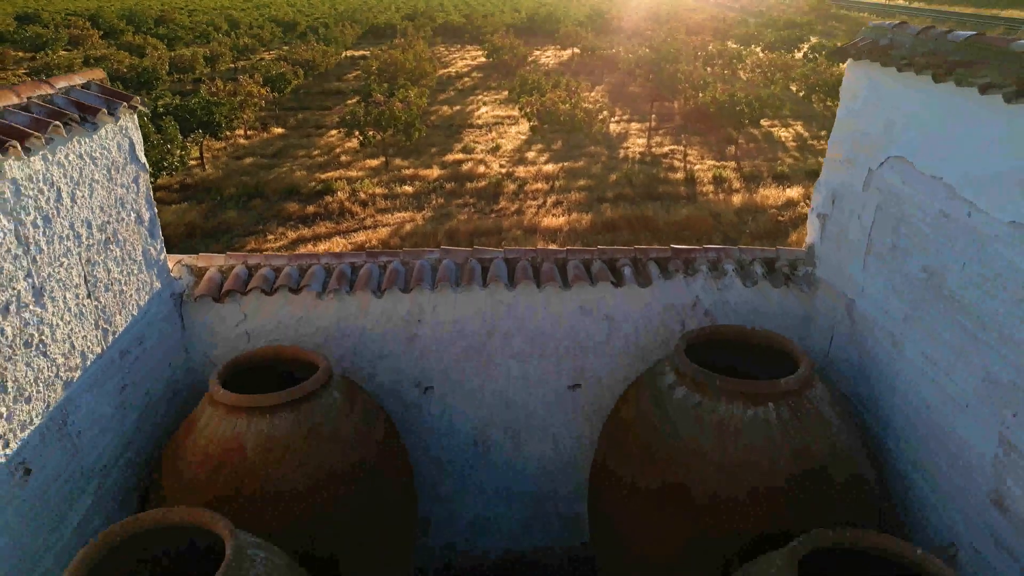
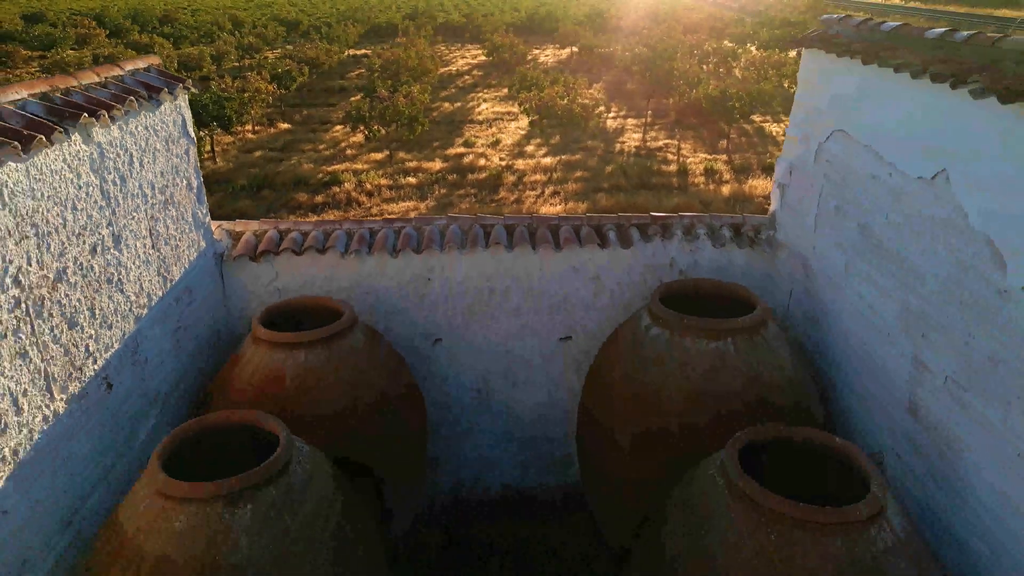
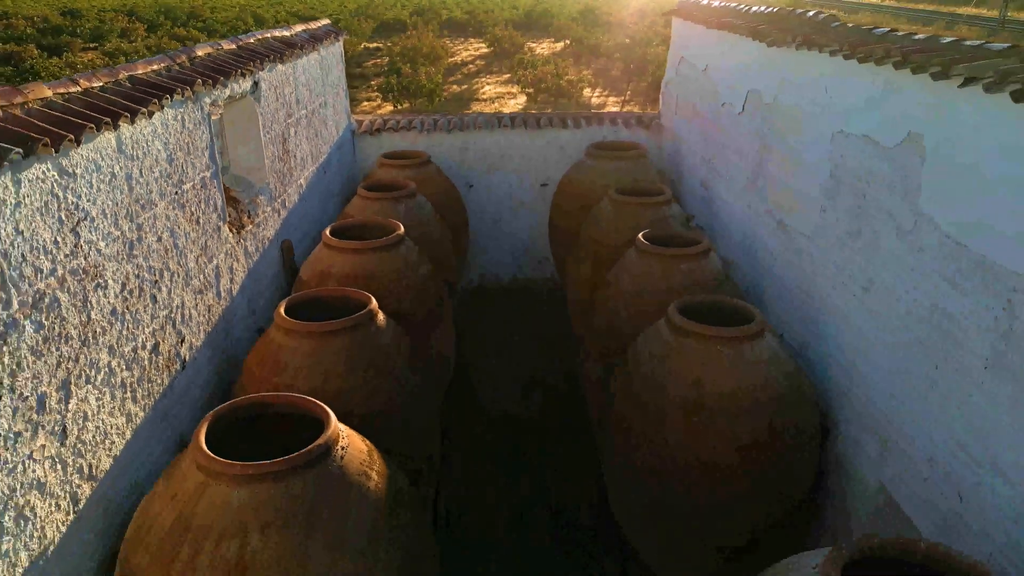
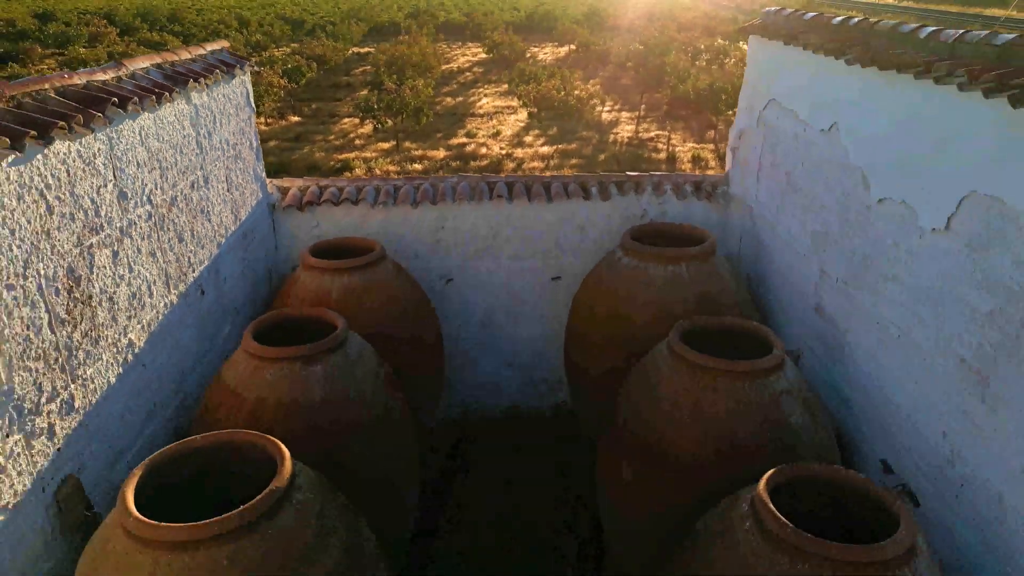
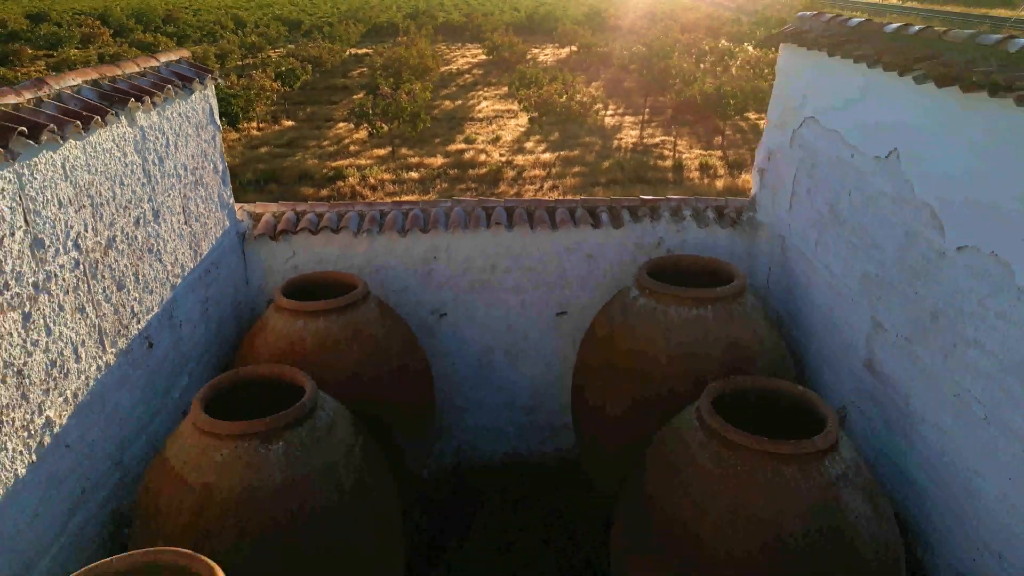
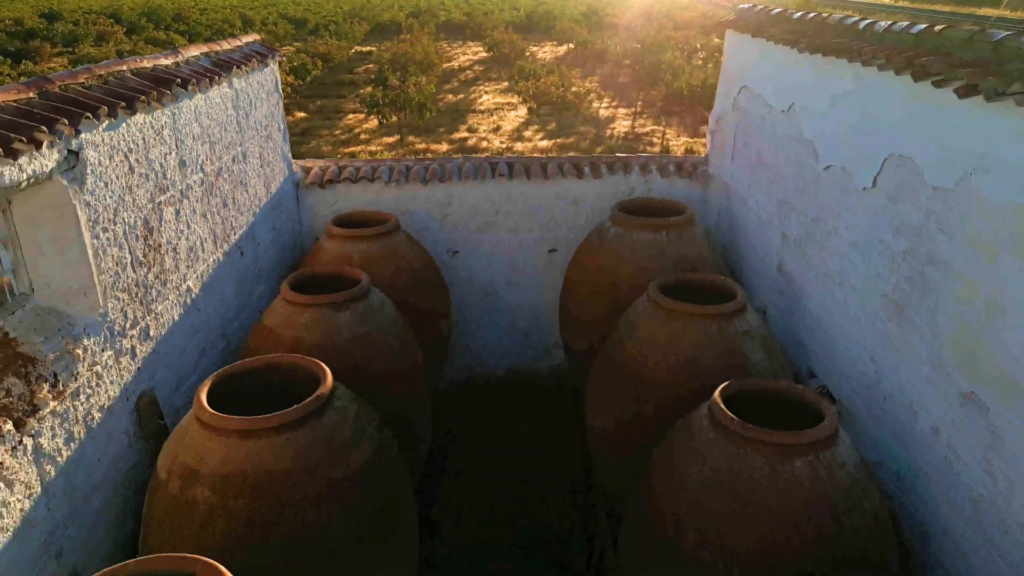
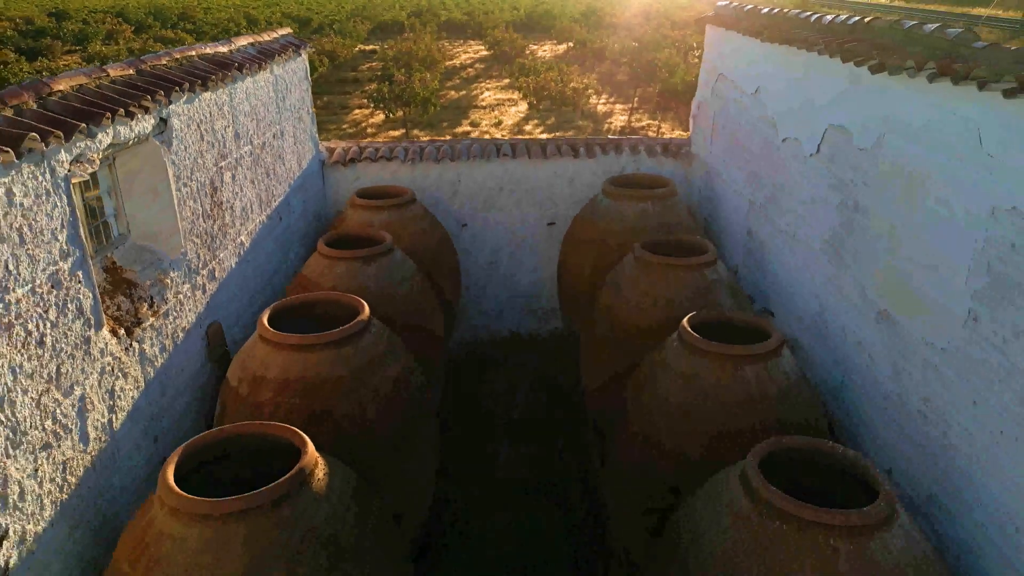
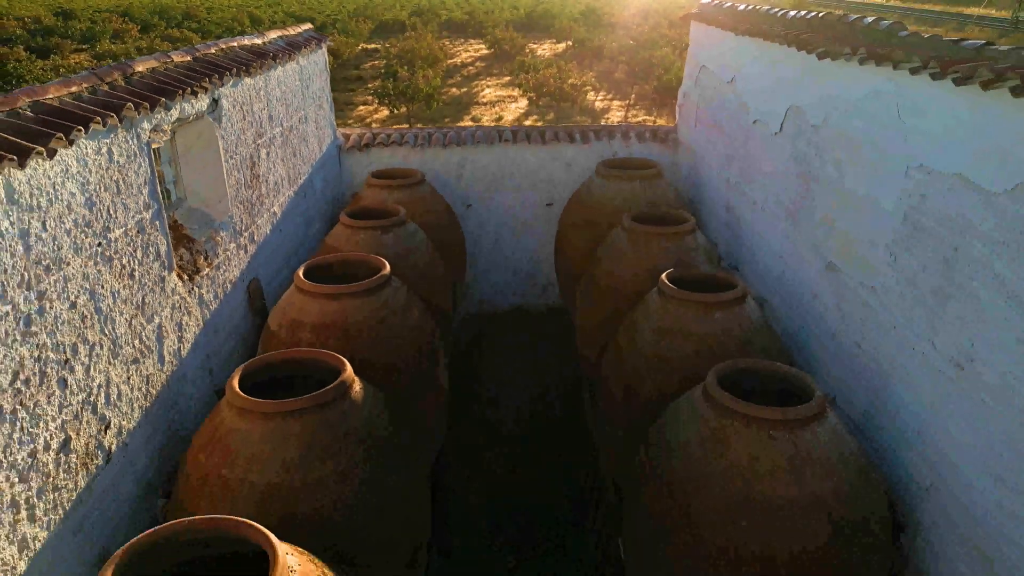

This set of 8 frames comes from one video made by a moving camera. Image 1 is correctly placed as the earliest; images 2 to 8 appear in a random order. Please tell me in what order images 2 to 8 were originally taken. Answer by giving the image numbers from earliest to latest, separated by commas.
2, 5, 4, 6, 7, 8, 3
